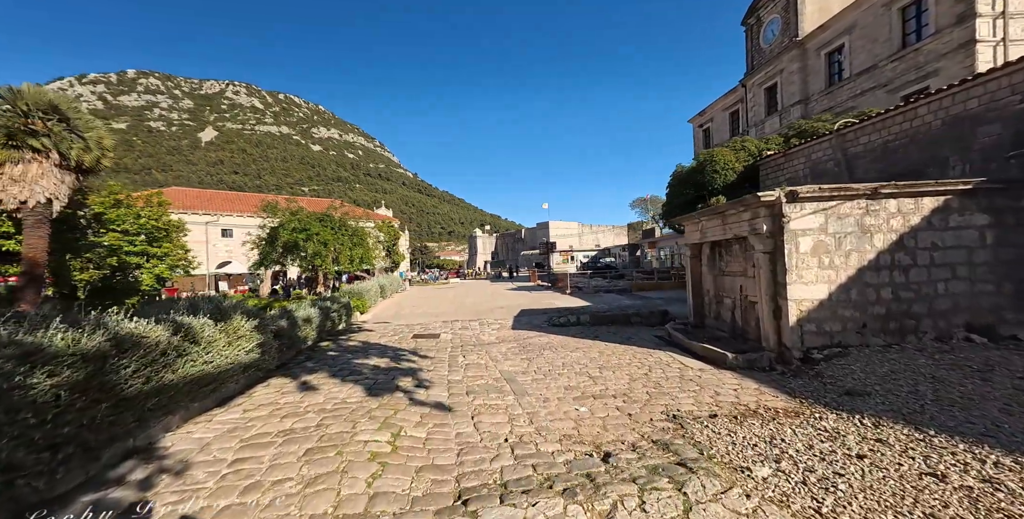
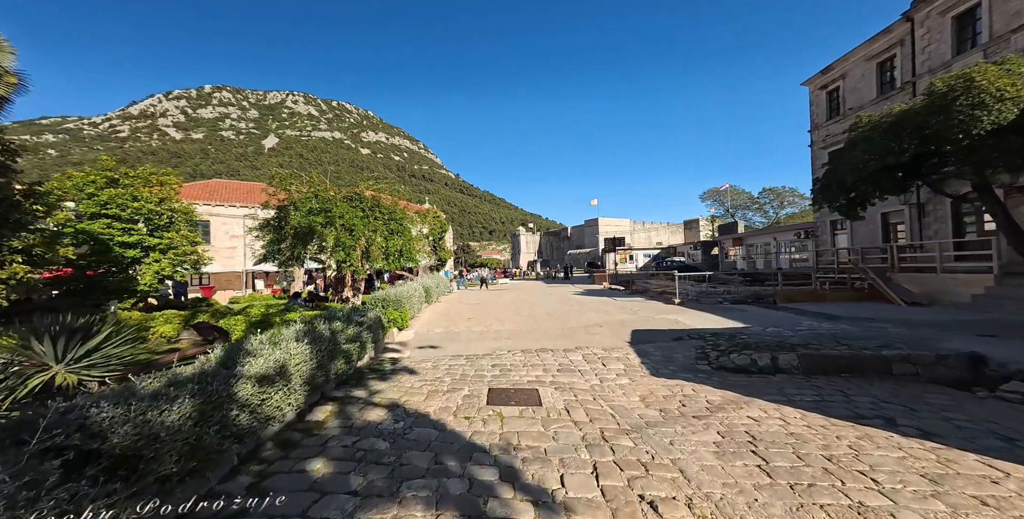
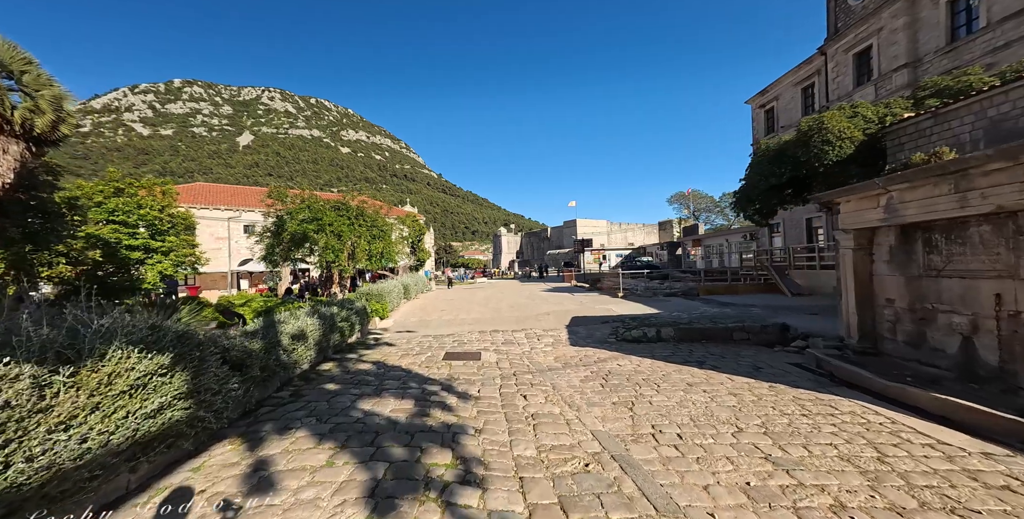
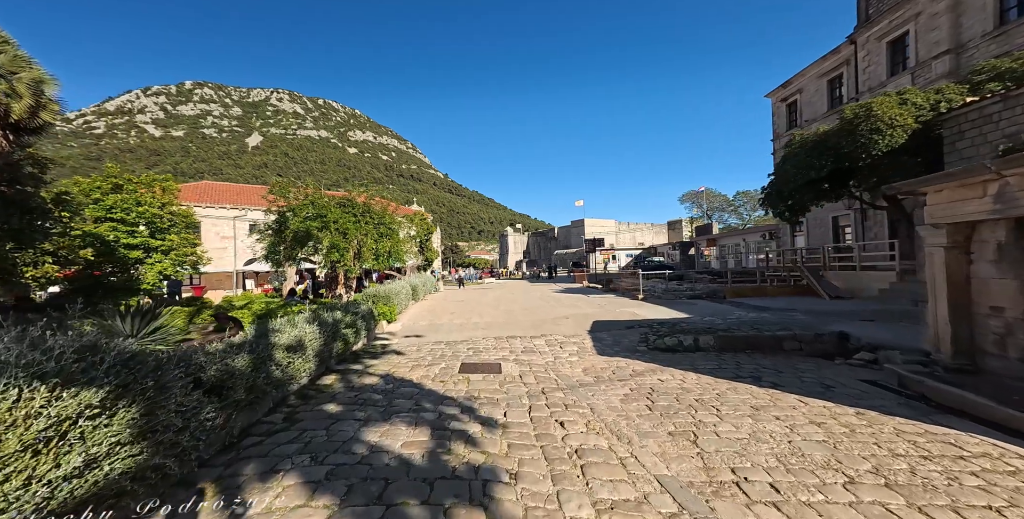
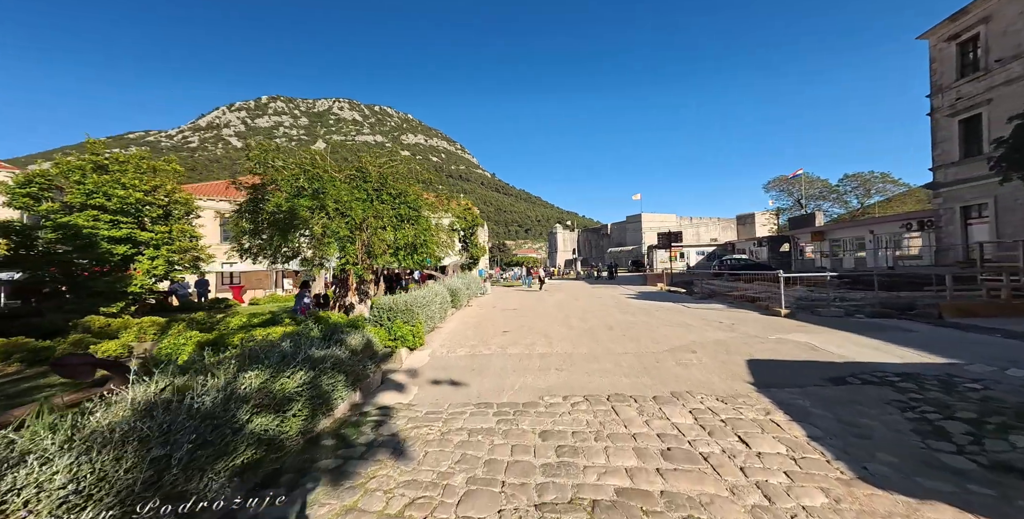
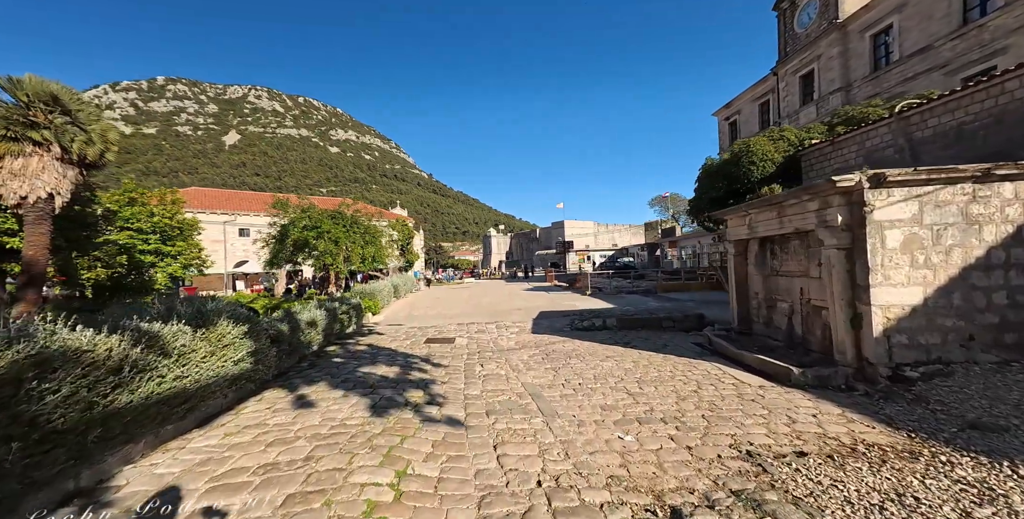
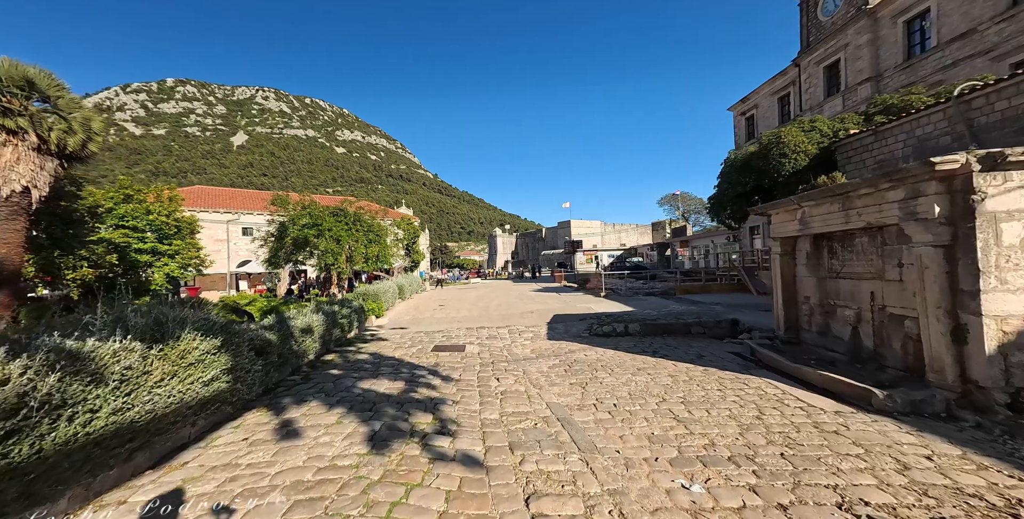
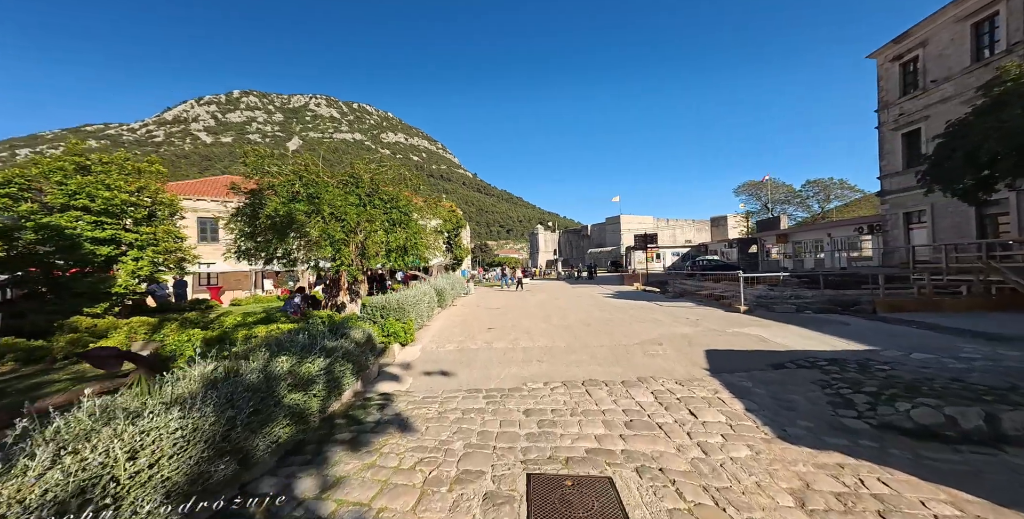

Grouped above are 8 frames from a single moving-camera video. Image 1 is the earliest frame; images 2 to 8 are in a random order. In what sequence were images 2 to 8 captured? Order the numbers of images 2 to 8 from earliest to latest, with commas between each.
6, 7, 3, 4, 2, 8, 5
